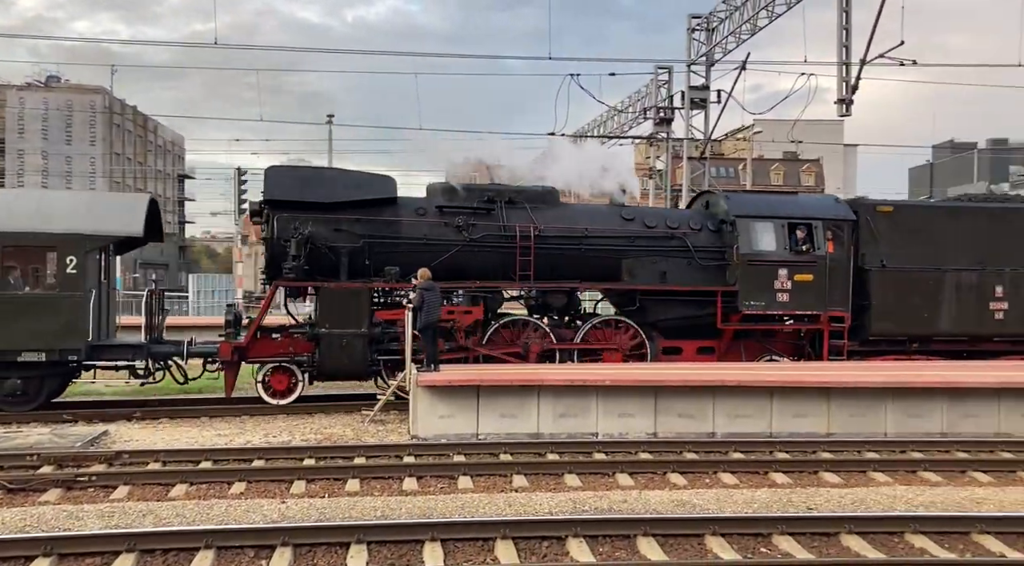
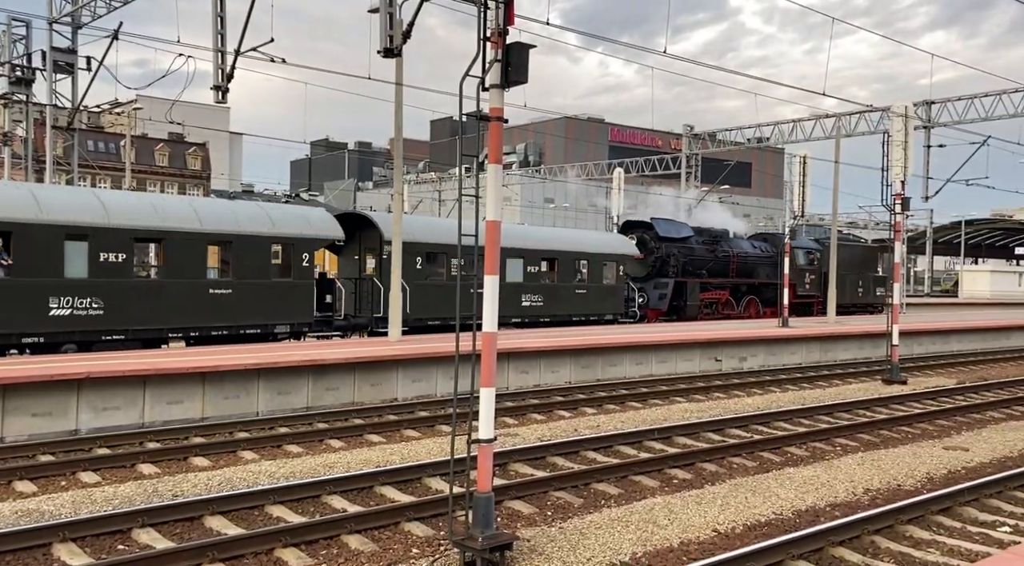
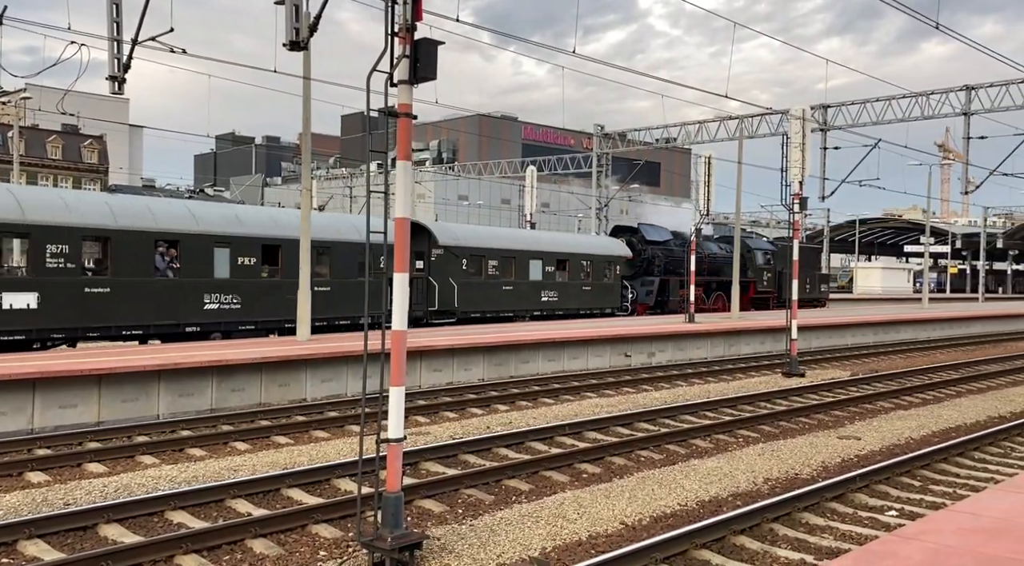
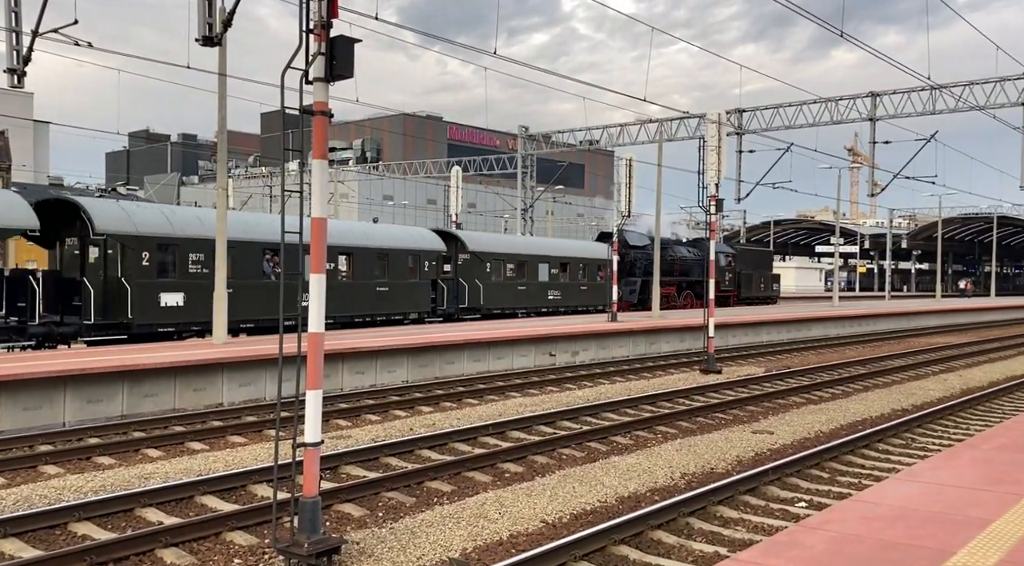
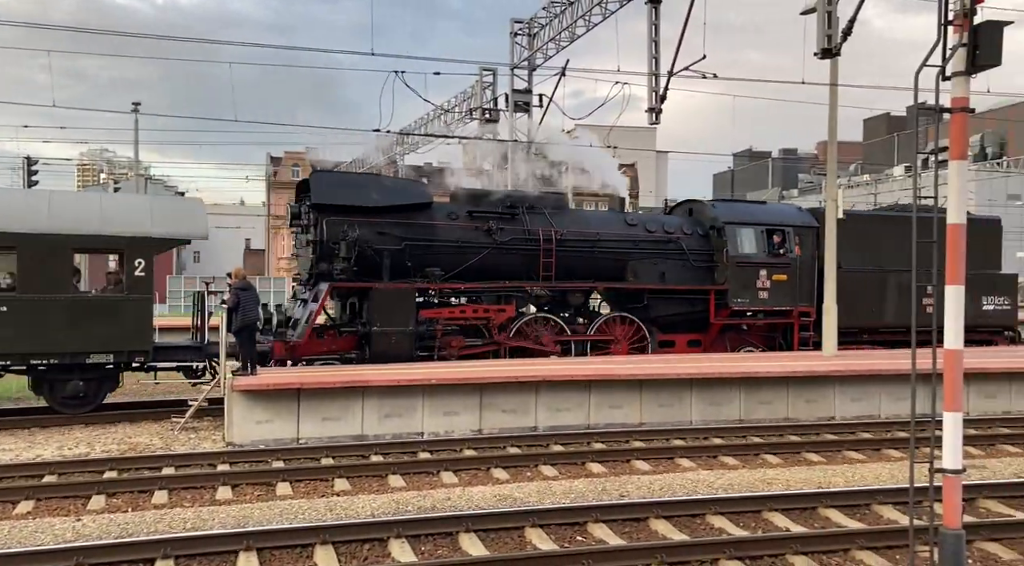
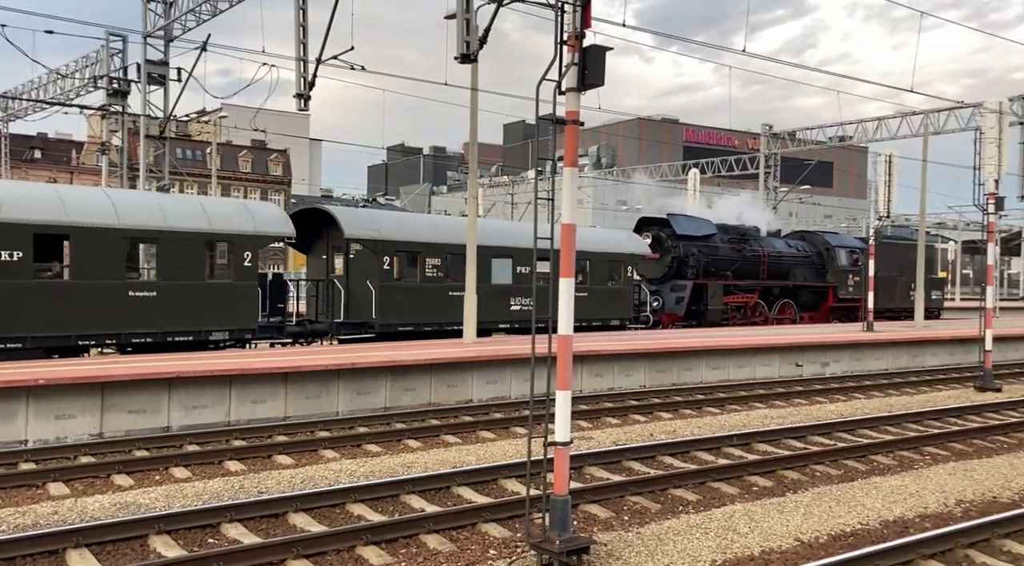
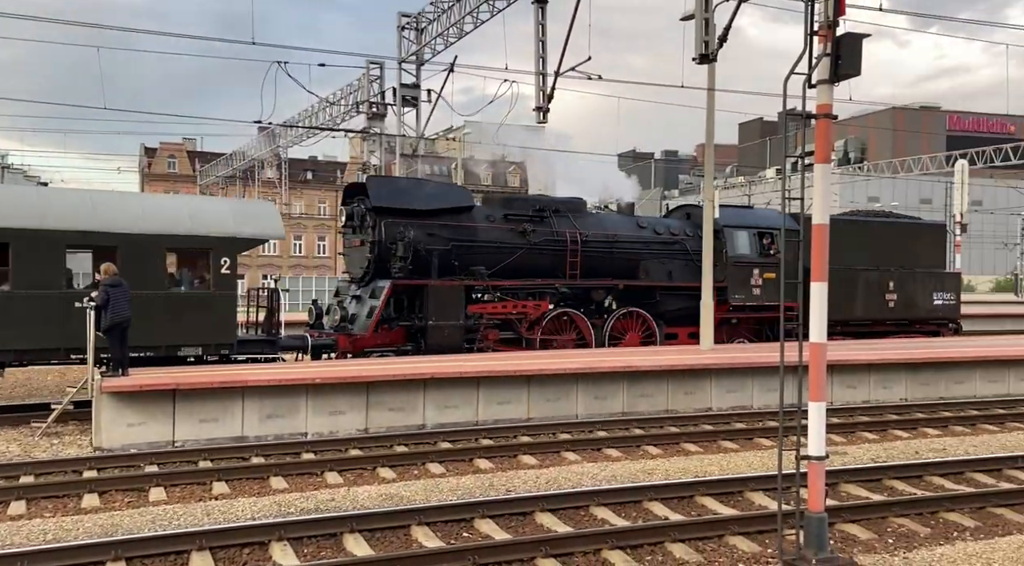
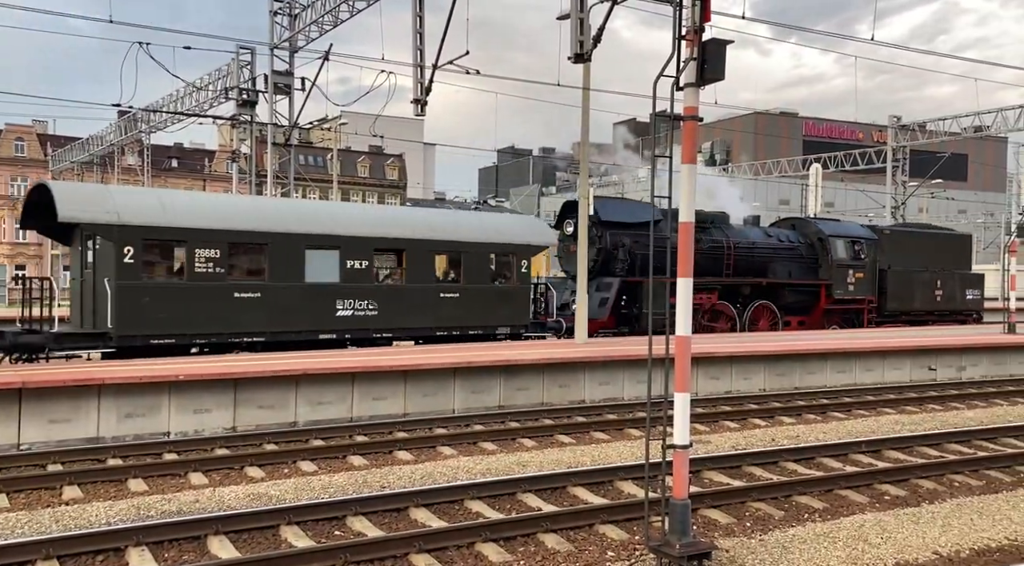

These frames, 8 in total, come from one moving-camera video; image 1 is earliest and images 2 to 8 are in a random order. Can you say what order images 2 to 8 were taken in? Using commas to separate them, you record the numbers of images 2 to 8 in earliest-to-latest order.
5, 7, 8, 6, 2, 3, 4
